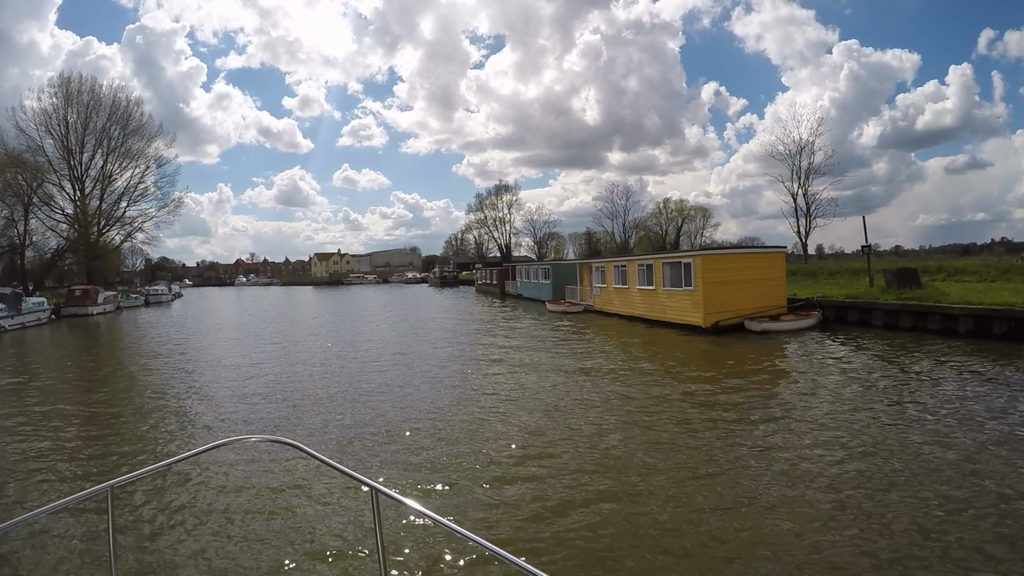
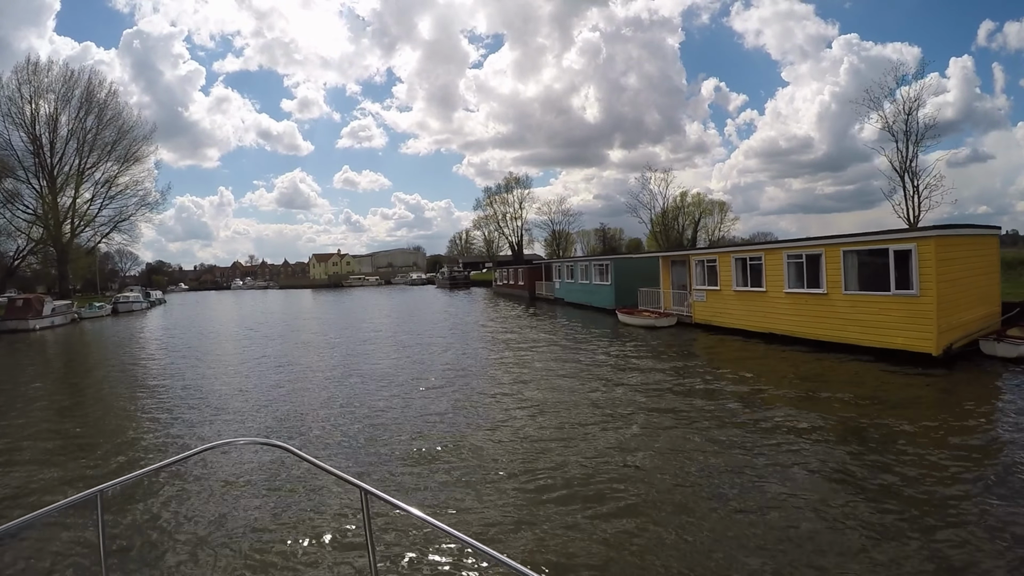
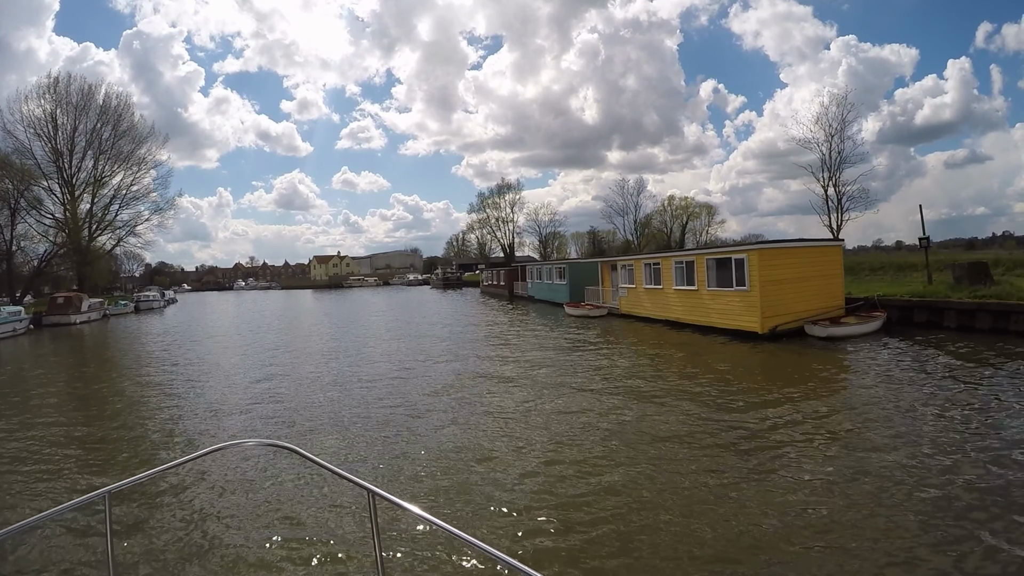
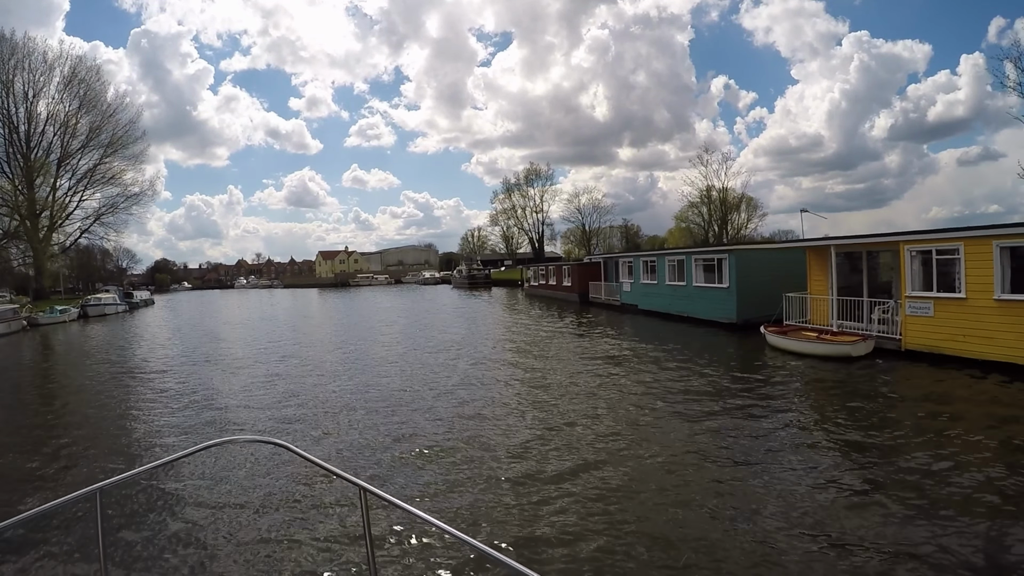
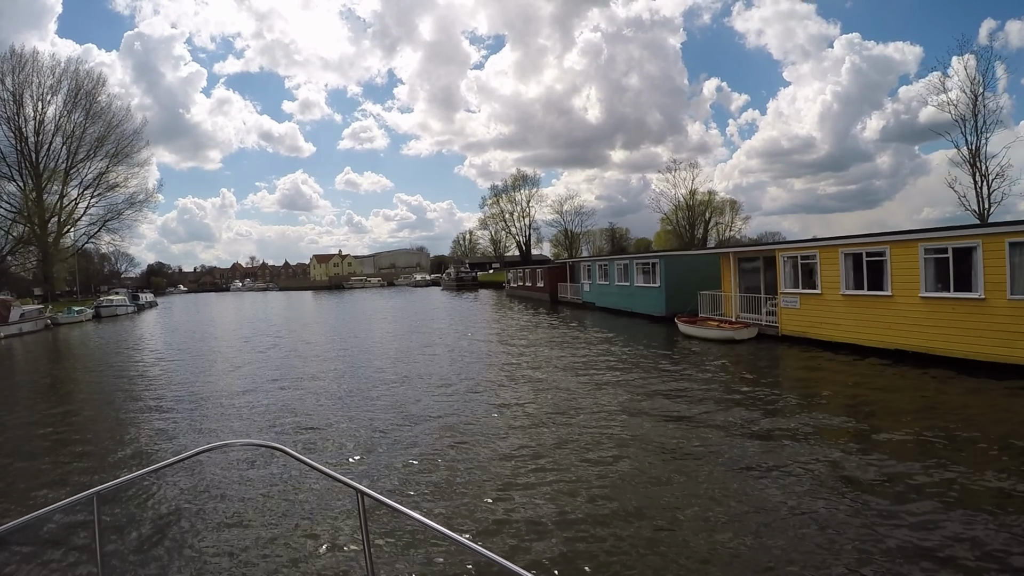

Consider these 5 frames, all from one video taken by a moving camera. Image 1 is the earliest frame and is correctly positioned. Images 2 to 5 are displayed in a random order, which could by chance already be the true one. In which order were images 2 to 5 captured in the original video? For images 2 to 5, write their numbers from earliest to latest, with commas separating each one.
3, 2, 5, 4
